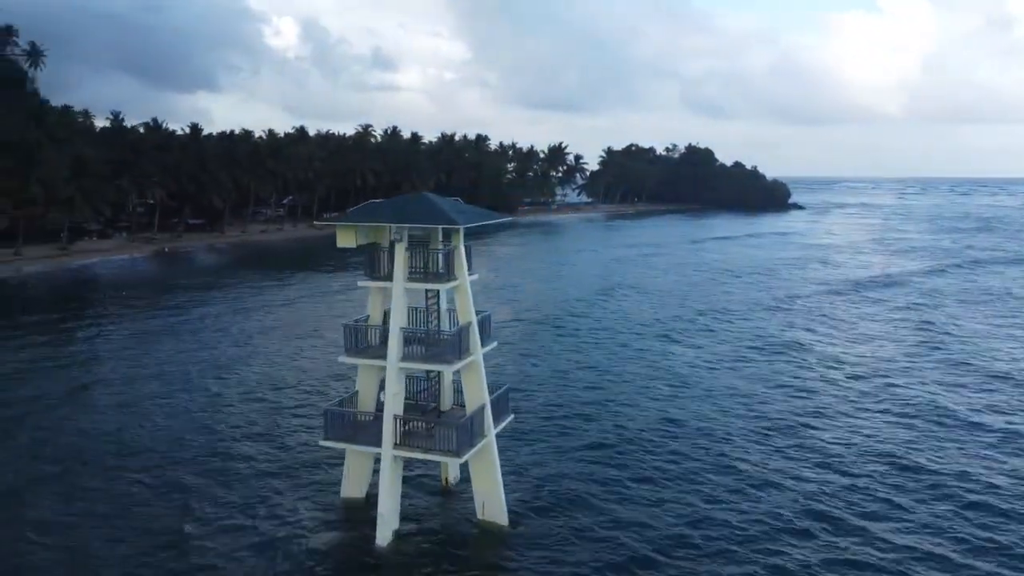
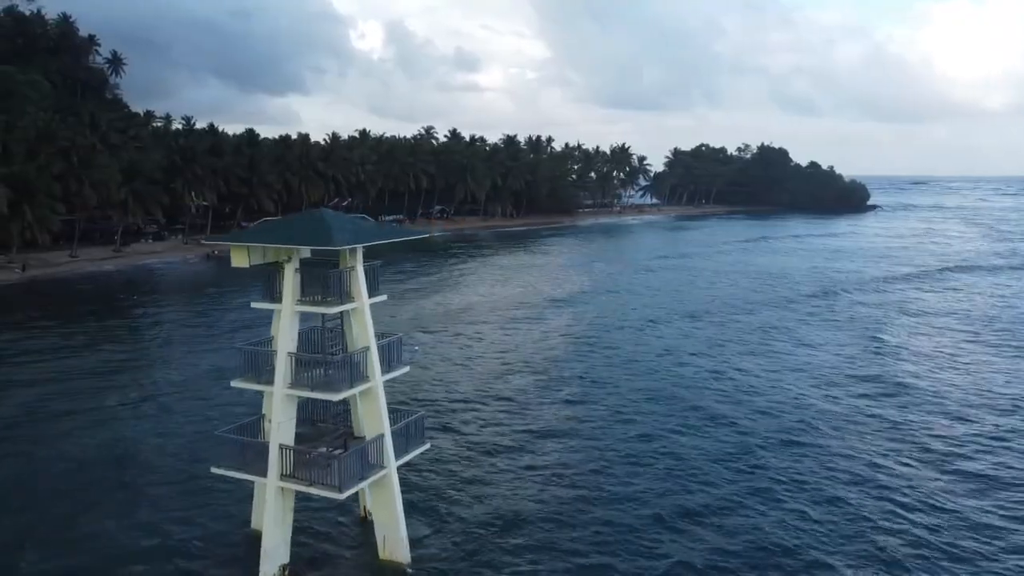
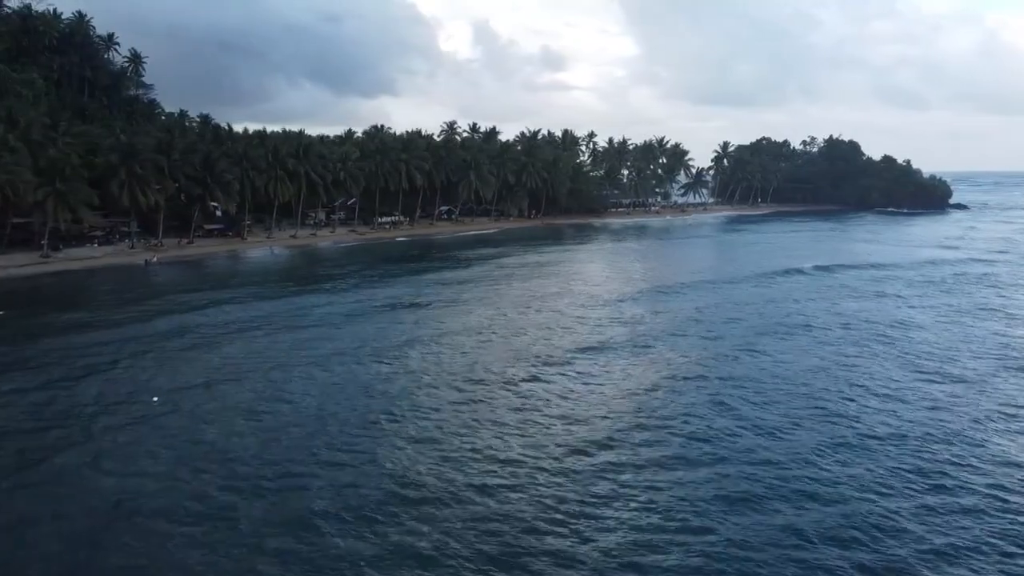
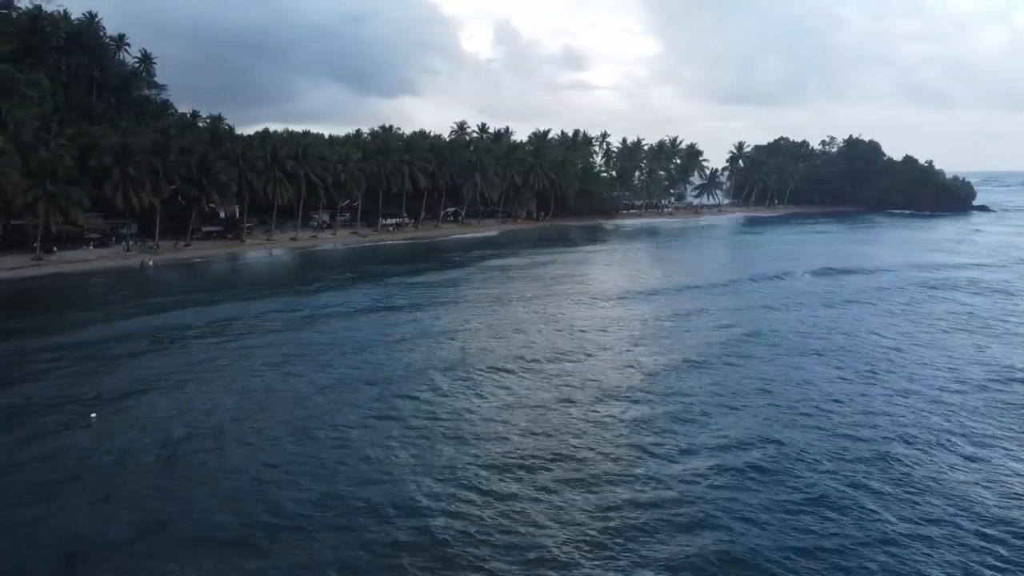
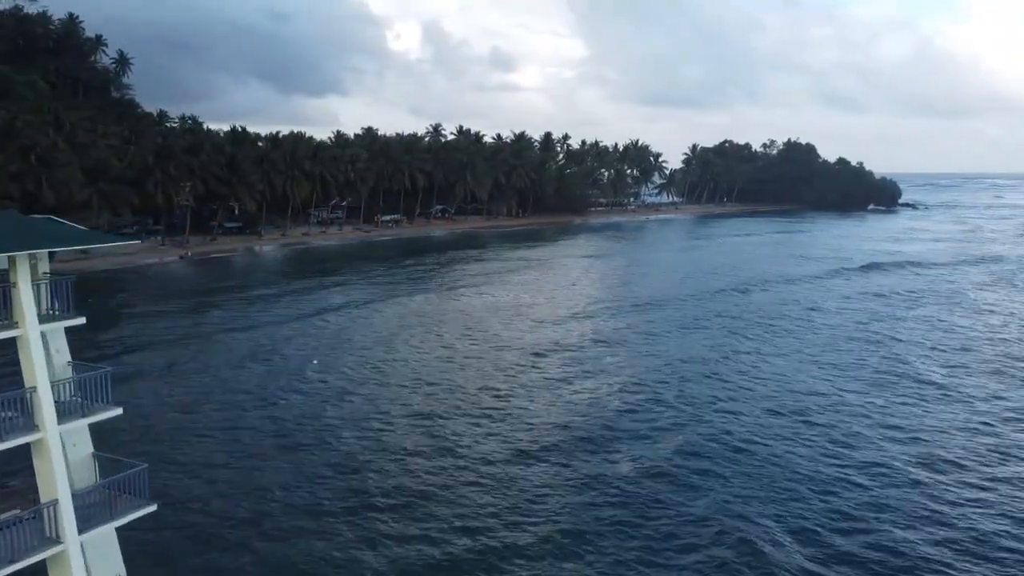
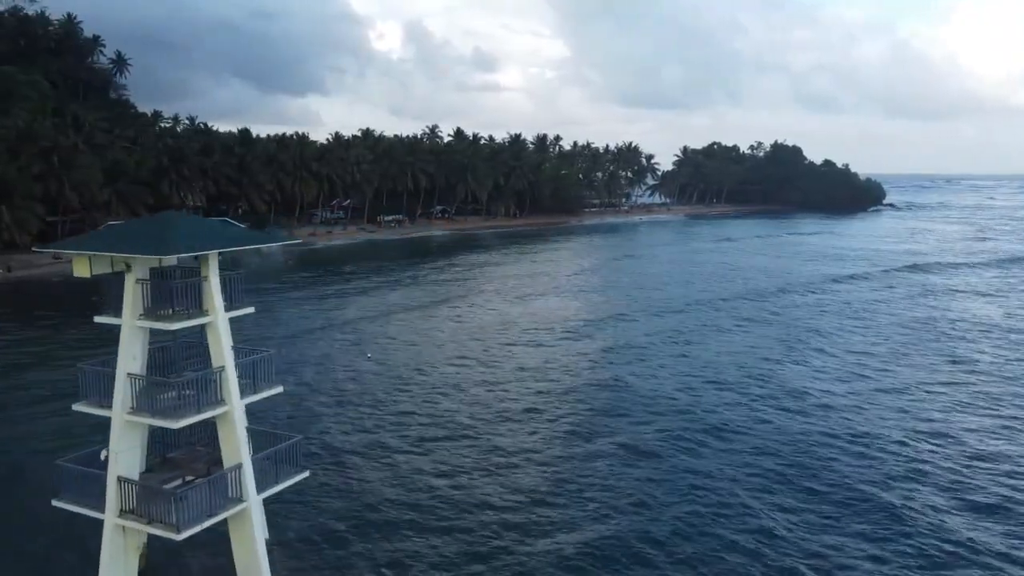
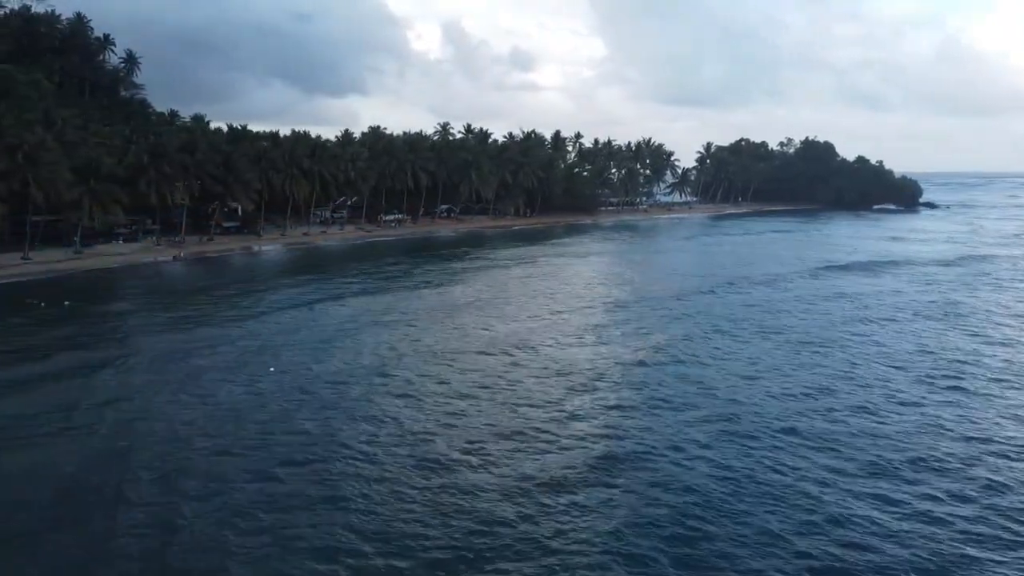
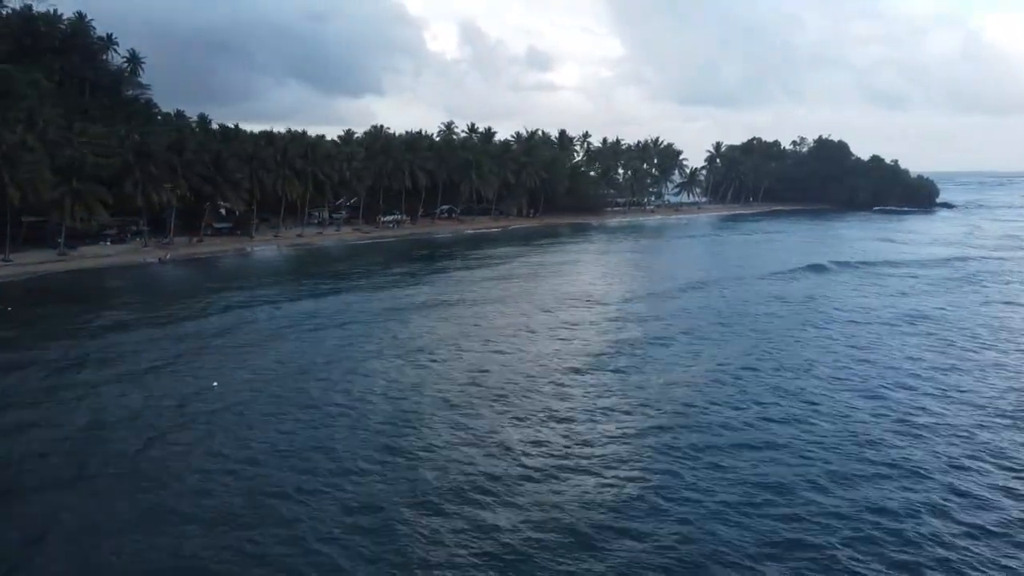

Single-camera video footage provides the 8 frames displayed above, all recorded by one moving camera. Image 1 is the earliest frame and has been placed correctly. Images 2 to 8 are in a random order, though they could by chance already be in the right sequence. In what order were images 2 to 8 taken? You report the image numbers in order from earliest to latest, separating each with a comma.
2, 6, 5, 7, 8, 3, 4
